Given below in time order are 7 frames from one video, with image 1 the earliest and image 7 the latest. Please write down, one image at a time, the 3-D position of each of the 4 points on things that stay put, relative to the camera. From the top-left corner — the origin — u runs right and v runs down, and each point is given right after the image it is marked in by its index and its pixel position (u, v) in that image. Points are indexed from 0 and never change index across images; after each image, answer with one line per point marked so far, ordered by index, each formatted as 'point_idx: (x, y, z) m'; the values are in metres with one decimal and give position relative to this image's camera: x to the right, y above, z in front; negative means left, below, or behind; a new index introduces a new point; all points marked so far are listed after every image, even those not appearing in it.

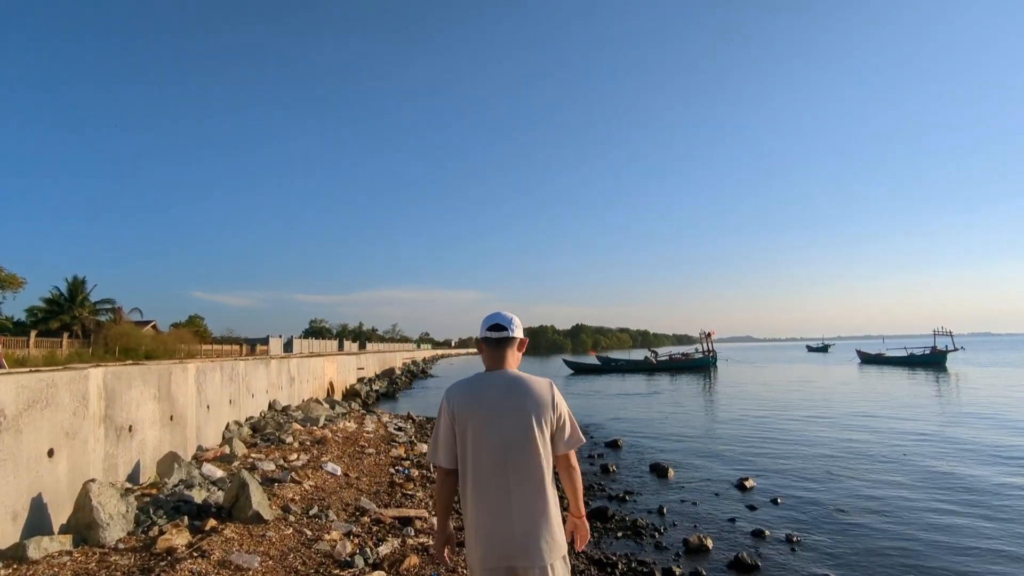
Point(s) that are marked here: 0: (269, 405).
0: (-6.3, -3.0, +15.8) m
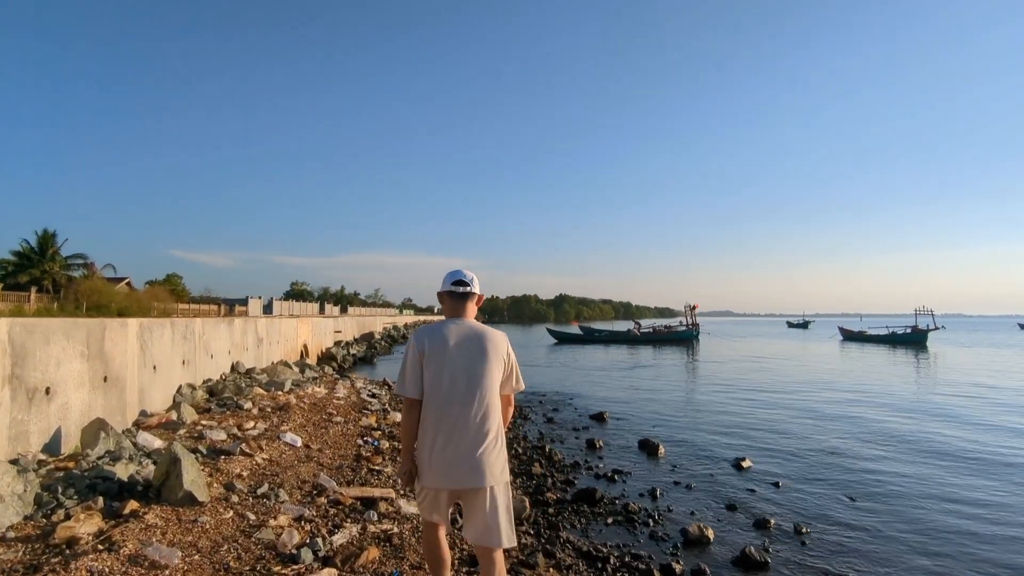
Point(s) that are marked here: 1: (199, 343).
0: (-6.7, -1.9, +14.7) m
1: (-6.4, -1.1, +12.5) m
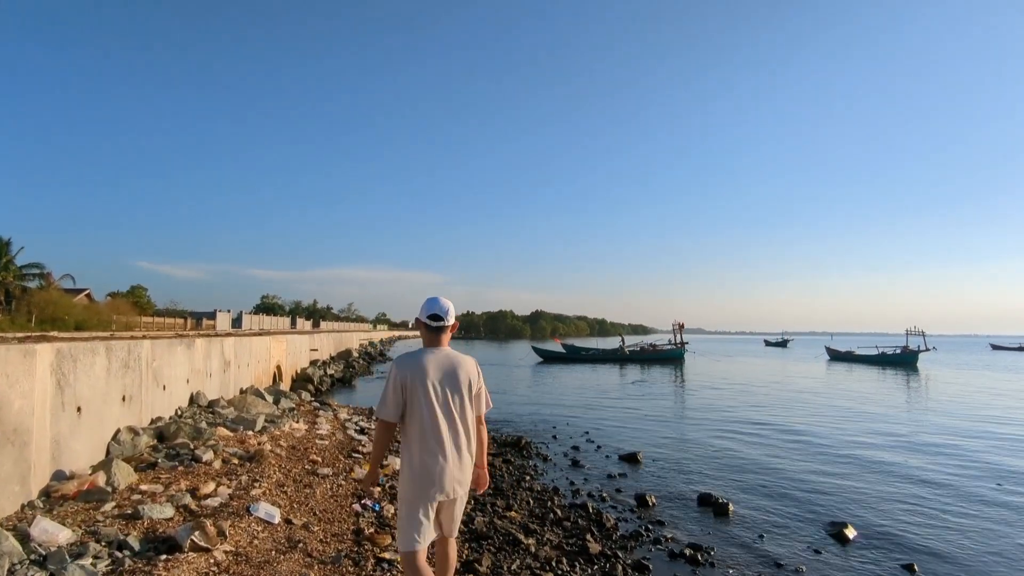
0: (-6.3, -2.2, +12.0) m
1: (-5.9, -1.3, +9.8) m
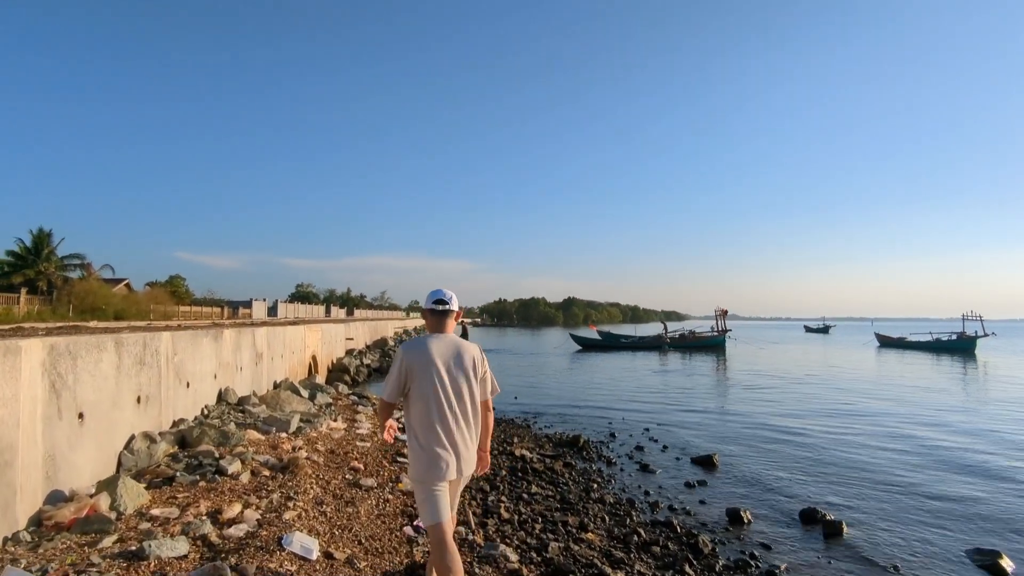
0: (-5.2, -1.9, +10.9) m
1: (-4.9, -1.1, +8.7) m
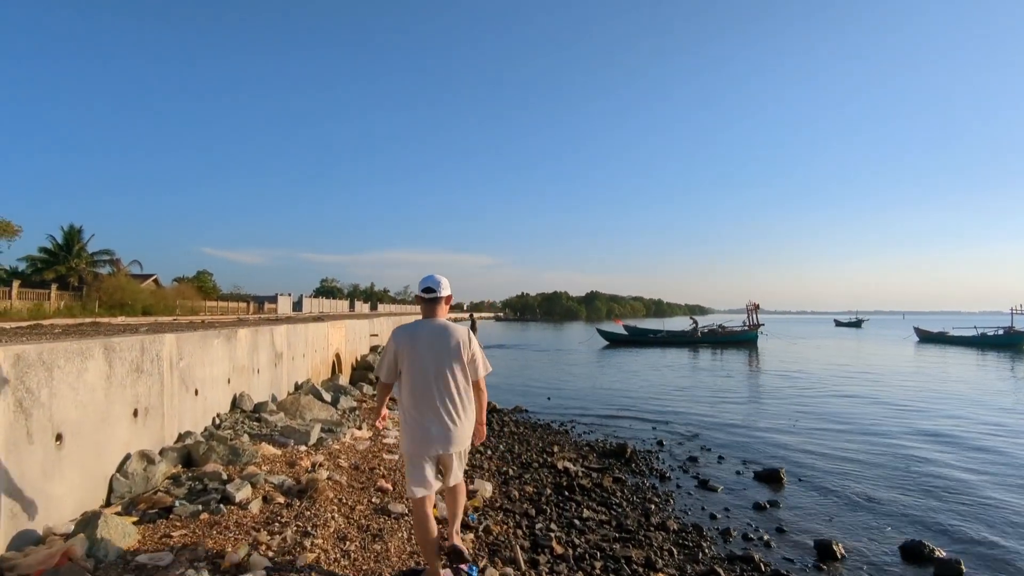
0: (-4.5, -1.9, +9.9) m
1: (-4.3, -1.1, +7.7) m
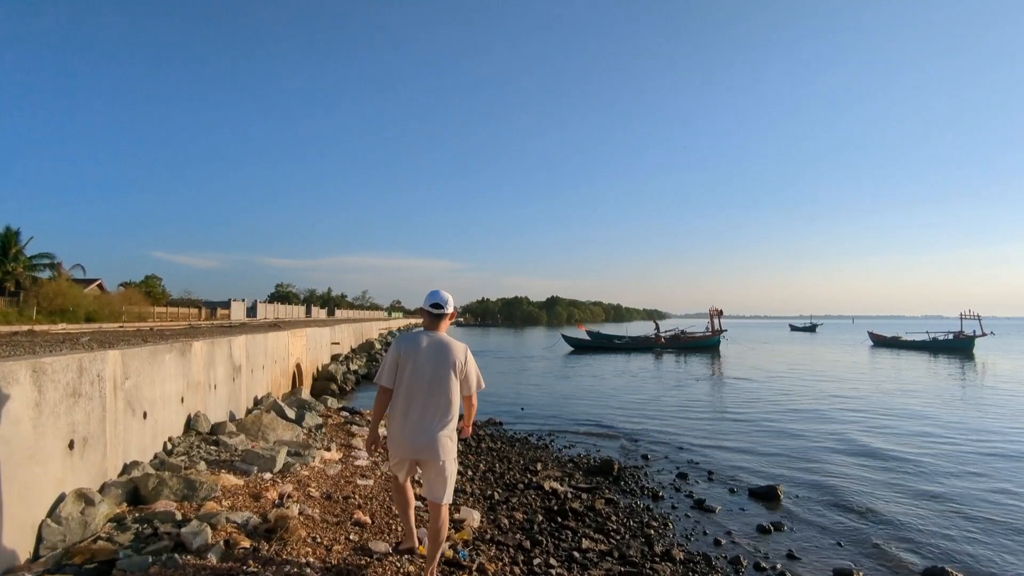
0: (-4.7, -2.0, +8.9) m
1: (-4.3, -1.2, +6.7) m
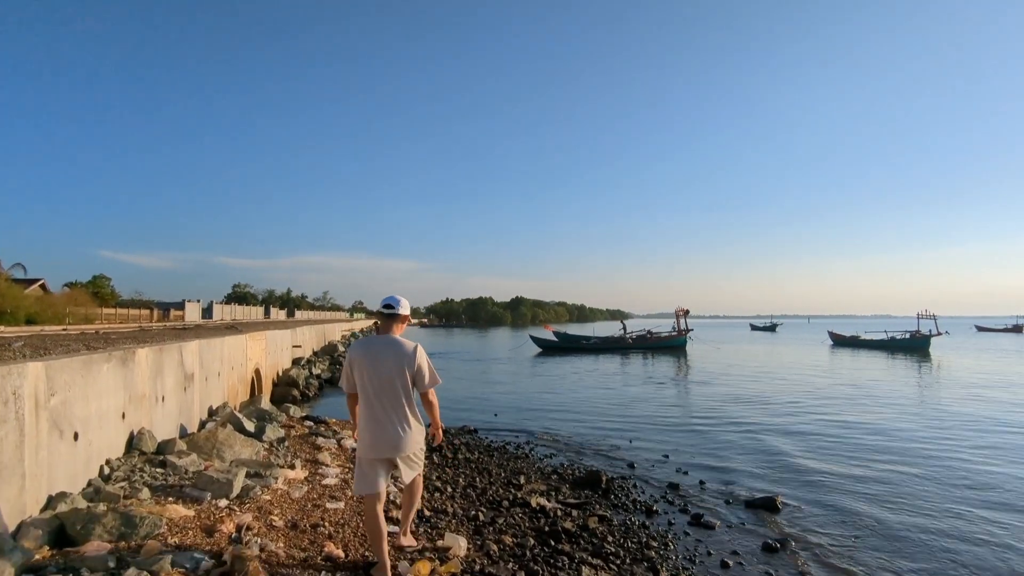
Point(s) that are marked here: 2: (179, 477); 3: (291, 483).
0: (-4.9, -2.0, +7.8) m
1: (-4.4, -1.2, +5.6) m
2: (-3.9, -2.2, +7.3) m
3: (-2.9, -2.6, +8.2) m
